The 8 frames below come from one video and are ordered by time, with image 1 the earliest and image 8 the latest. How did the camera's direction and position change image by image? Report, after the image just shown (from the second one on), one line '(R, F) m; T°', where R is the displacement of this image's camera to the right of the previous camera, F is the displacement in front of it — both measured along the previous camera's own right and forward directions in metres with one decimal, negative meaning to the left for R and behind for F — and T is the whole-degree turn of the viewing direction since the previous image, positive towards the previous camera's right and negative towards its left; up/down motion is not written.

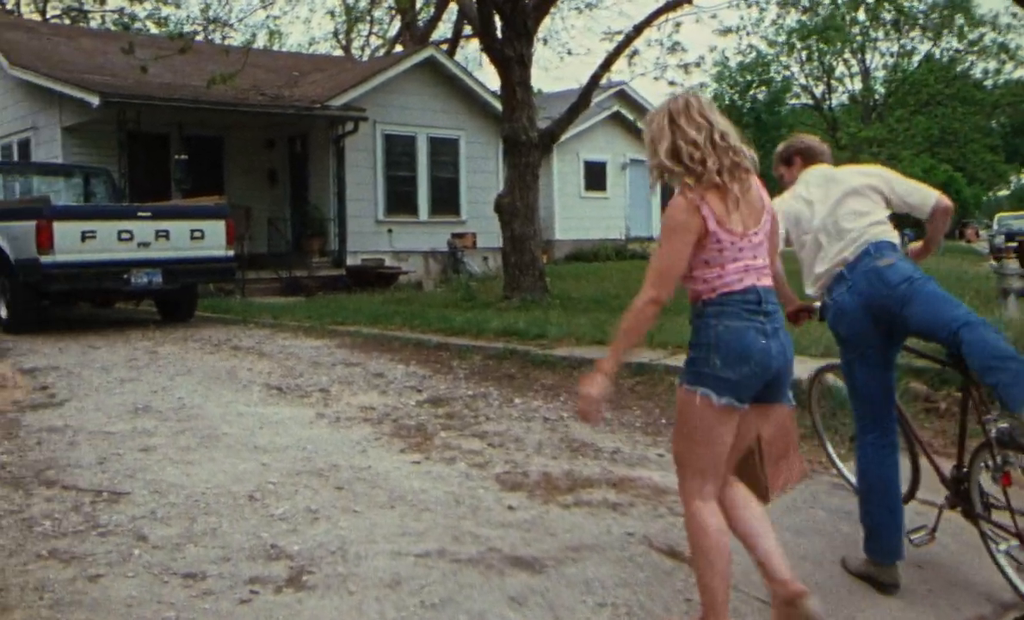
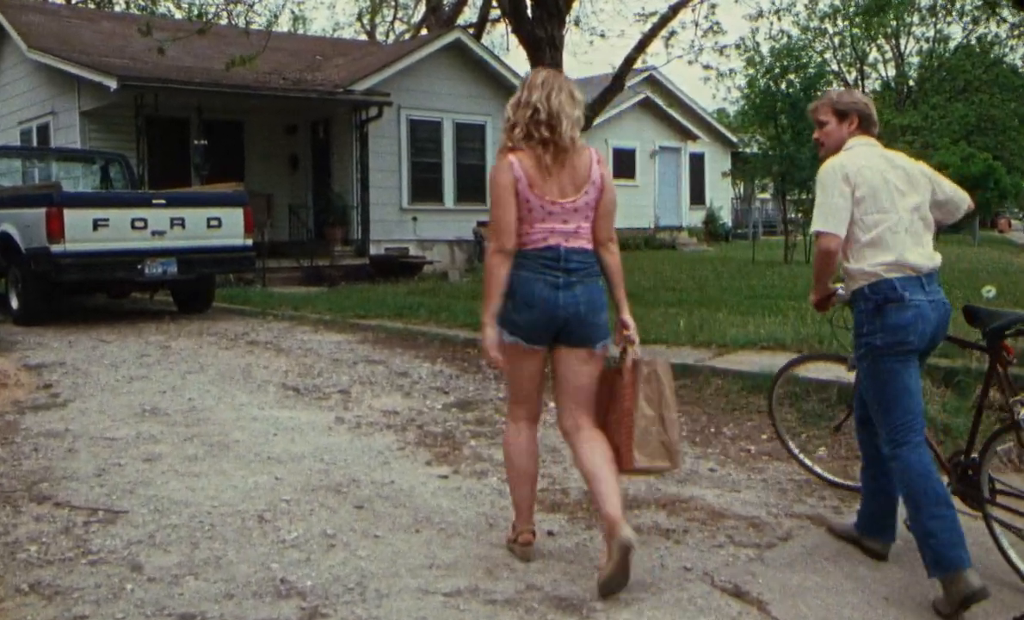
(-0.1, +0.6) m; -1°
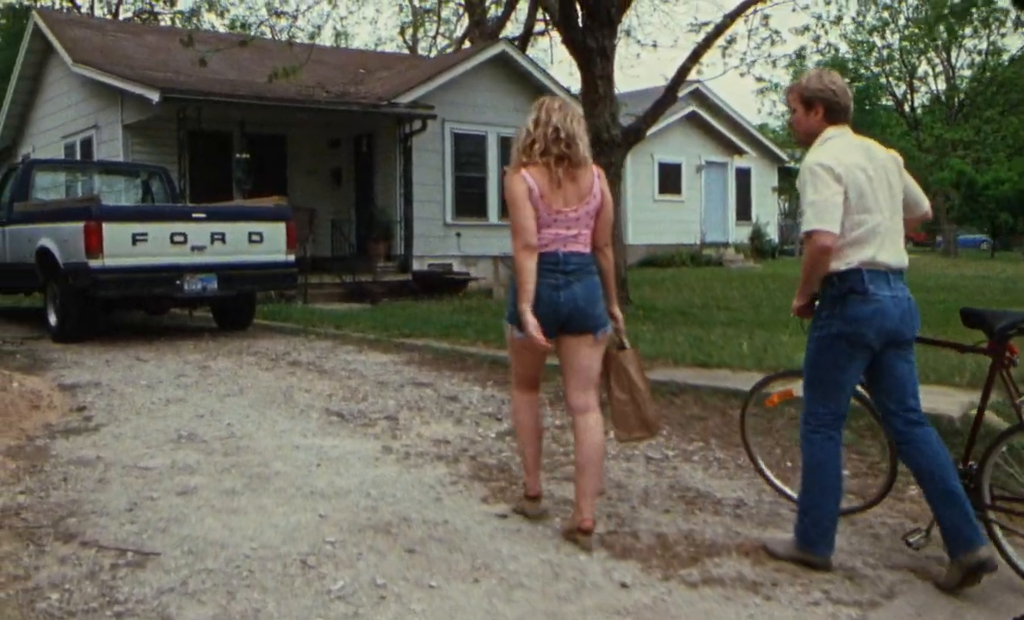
(-0.1, +0.5) m; -2°
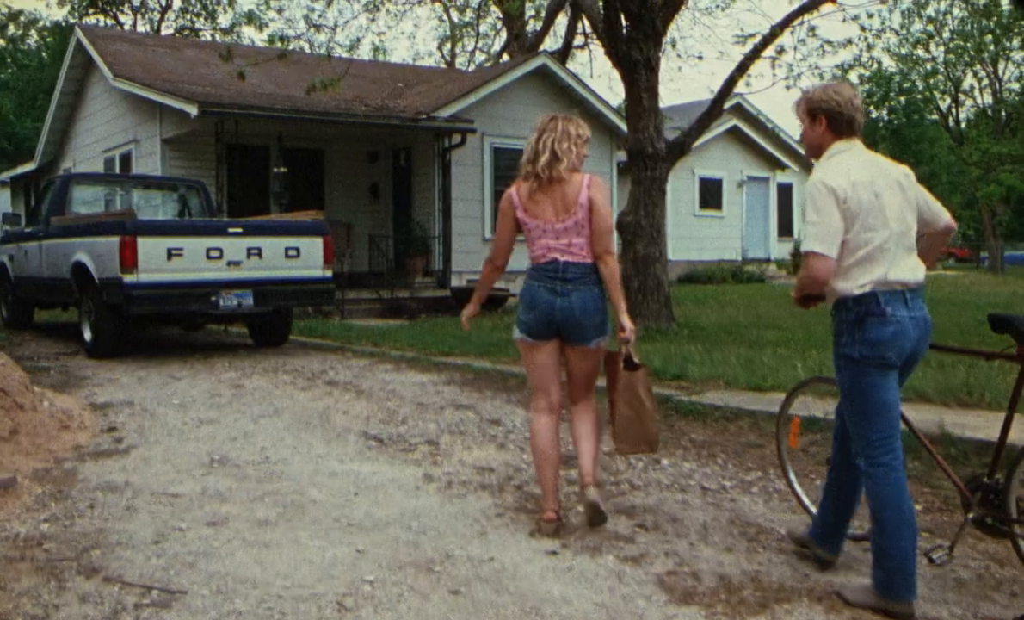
(-0.1, +0.3) m; -2°
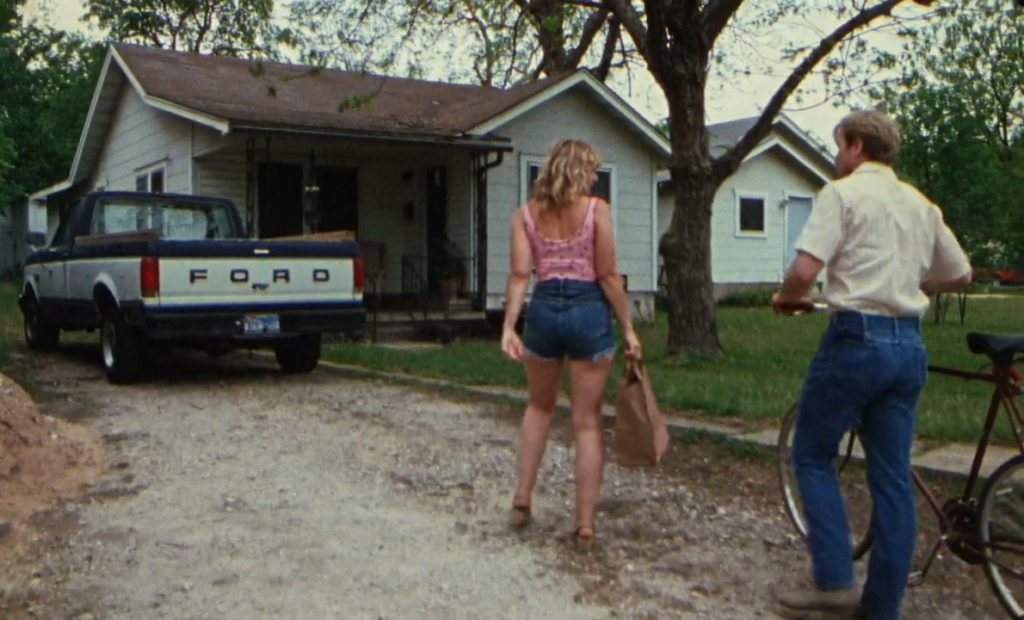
(0.0, +0.6) m; -2°
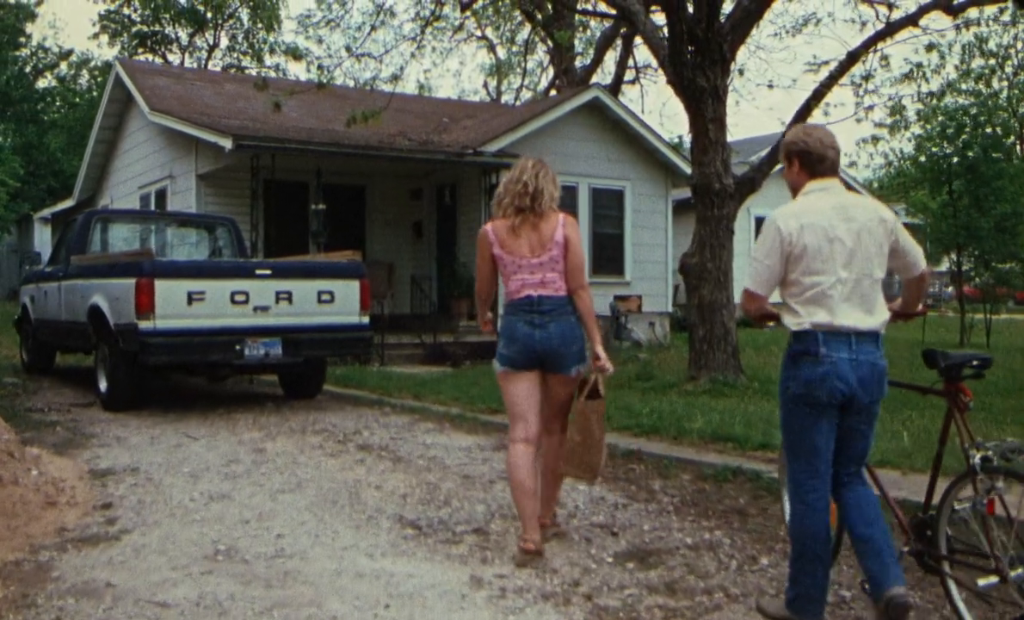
(-0.1, +0.6) m; 0°
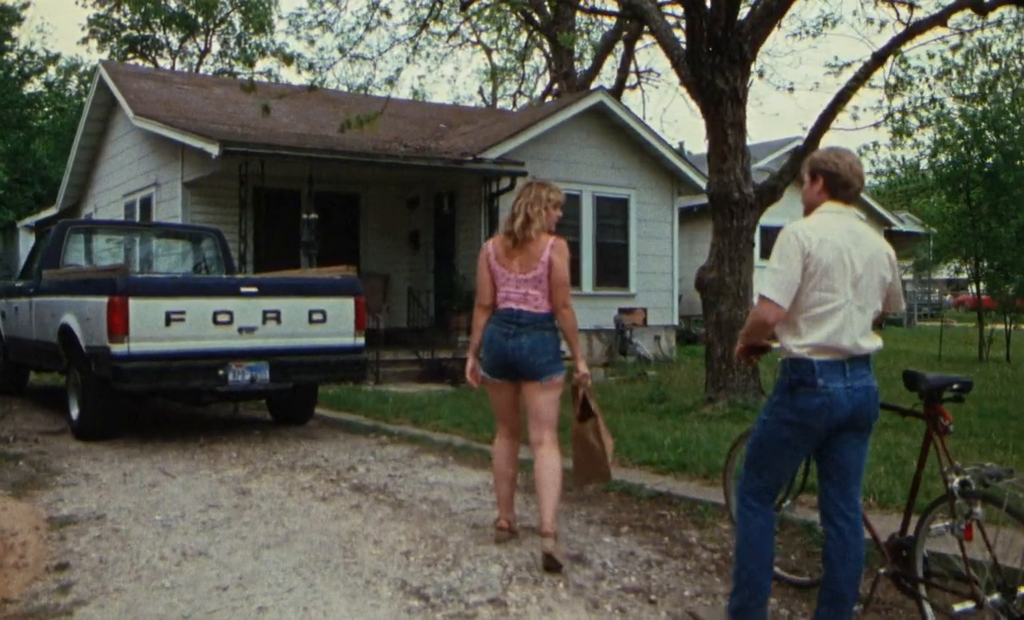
(-0.1, +0.8) m; 0°
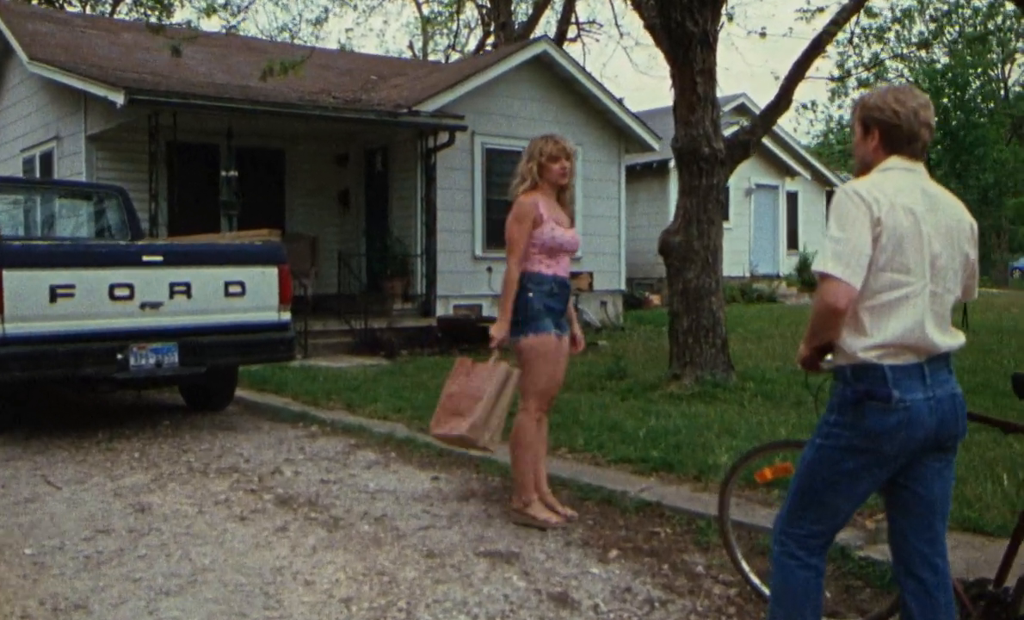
(-0.2, +1.2) m; +4°
